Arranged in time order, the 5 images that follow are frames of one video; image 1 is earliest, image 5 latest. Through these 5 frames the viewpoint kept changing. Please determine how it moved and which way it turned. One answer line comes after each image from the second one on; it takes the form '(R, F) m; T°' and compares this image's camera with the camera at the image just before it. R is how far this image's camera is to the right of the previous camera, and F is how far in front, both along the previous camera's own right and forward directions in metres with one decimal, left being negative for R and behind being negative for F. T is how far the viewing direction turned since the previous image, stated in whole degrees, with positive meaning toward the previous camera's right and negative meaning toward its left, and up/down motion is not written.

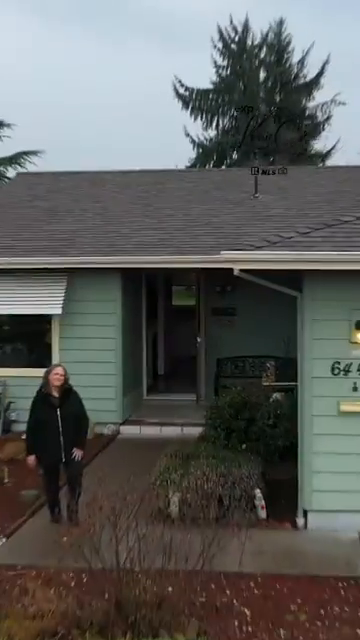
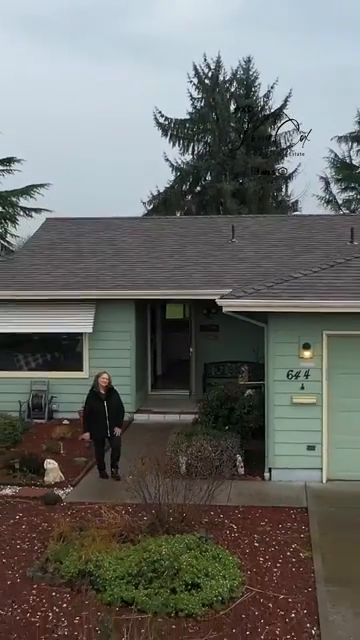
(-0.4, -3.2) m; +2°
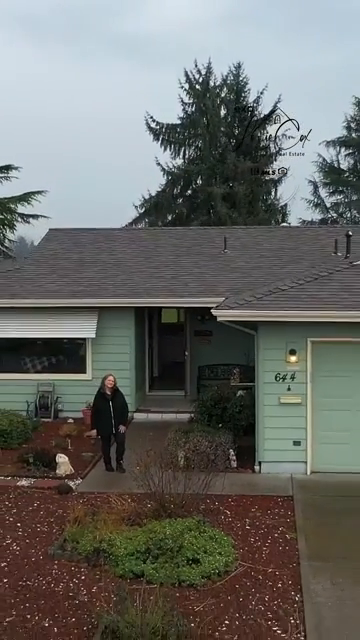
(-0.1, -1.0) m; +1°
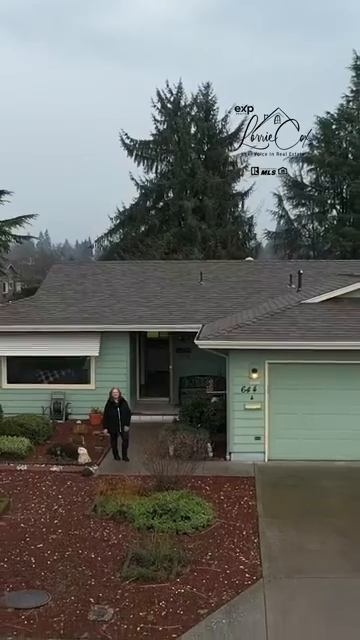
(-0.4, -3.6) m; +2°
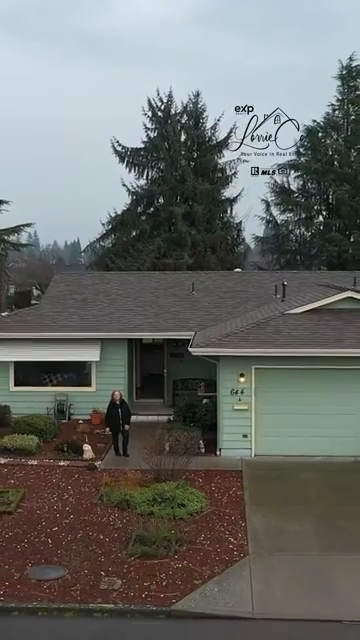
(-0.1, -1.6) m; +1°
